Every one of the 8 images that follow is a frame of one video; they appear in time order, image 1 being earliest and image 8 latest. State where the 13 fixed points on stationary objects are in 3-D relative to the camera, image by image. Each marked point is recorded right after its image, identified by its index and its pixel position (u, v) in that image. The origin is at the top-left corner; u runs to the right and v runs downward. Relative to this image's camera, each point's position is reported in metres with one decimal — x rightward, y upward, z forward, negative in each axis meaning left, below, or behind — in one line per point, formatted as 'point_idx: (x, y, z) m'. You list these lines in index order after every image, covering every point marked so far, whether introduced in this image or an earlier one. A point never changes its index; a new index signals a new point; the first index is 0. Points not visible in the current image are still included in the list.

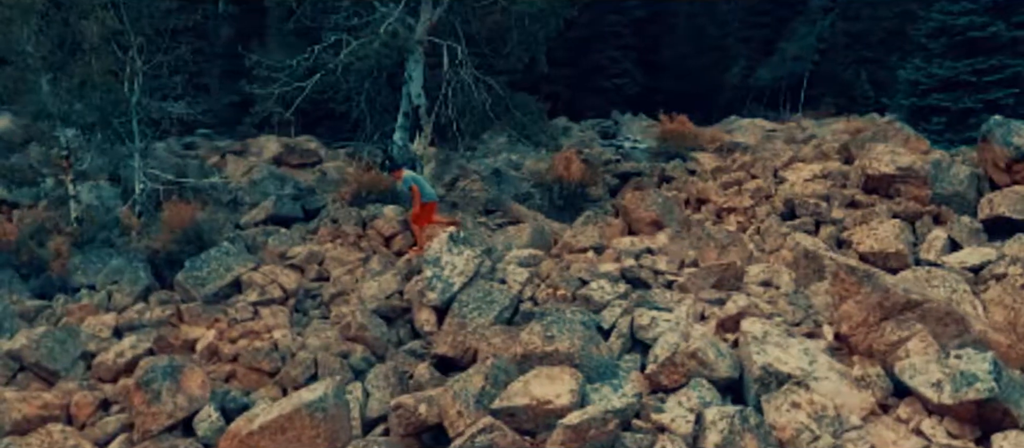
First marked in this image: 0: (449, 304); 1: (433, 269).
0: (-0.6, -0.7, +9.2) m
1: (-0.7, -0.4, +9.4) m
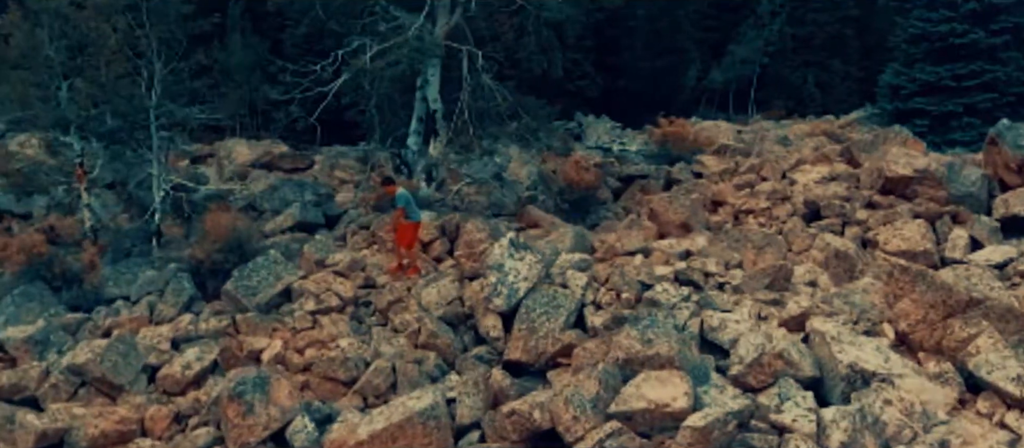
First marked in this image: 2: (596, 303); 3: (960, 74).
0: (0.0, -0.8, +9.3) m
1: (-0.1, -0.5, +9.5) m
2: (+0.8, -0.8, +9.5) m
3: (+7.8, +2.6, +17.3) m
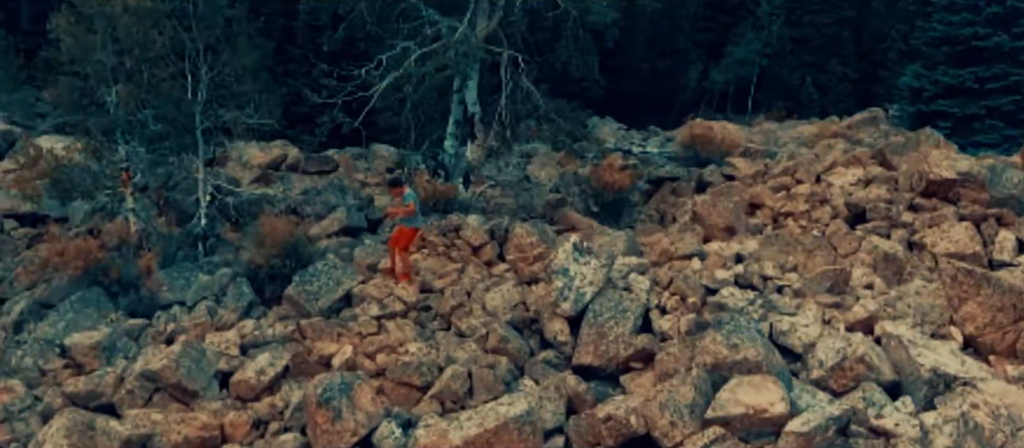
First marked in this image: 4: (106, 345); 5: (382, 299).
0: (+0.7, -0.8, +9.3) m
1: (+0.5, -0.5, +9.5) m
2: (+1.4, -0.8, +9.5) m
3: (+8.3, +2.6, +17.4) m
4: (-3.8, -1.1, +9.3) m
5: (-1.3, -0.7, +9.9) m
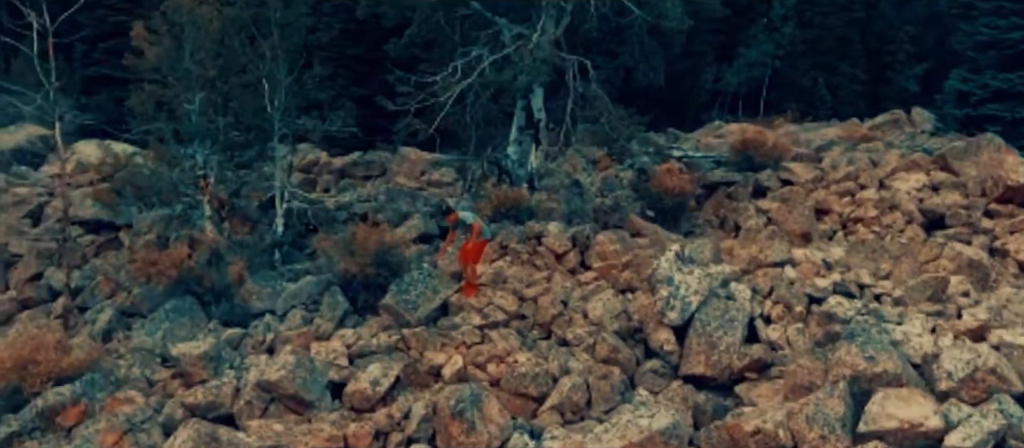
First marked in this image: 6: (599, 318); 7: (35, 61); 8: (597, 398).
0: (+1.7, -0.9, +9.2) m
1: (+1.5, -0.6, +9.4) m
2: (+2.4, -0.9, +9.4) m
3: (+9.3, +2.5, +17.3) m
4: (-2.8, -1.2, +9.3) m
5: (-0.3, -0.8, +9.9) m
6: (+0.8, -0.9, +9.6) m
7: (-5.0, +1.7, +10.4) m
8: (+0.7, -1.5, +8.3) m
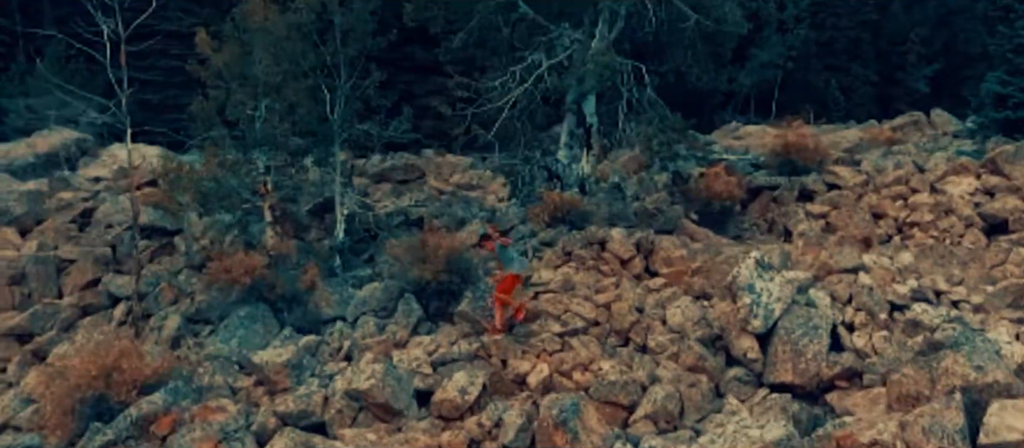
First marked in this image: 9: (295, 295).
0: (+2.4, -1.0, +9.2) m
1: (+2.3, -0.7, +9.4) m
2: (+3.2, -0.9, +9.4) m
3: (+10.1, +2.4, +17.2) m
4: (-2.0, -1.3, +9.3) m
5: (+0.5, -0.9, +9.8) m
6: (+1.6, -1.0, +9.5) m
7: (-4.2, +1.6, +10.4) m
8: (+1.5, -1.5, +8.3) m
9: (-2.4, -0.8, +10.8) m
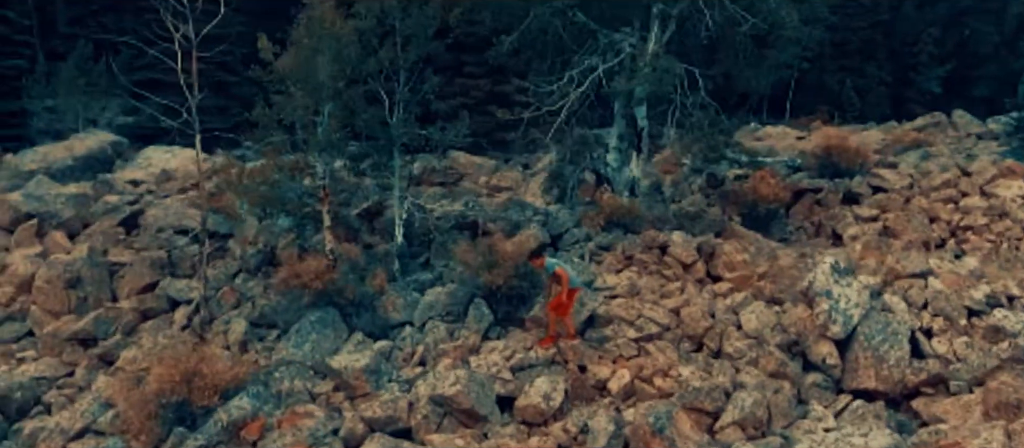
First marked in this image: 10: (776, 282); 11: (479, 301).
0: (+3.1, -1.0, +9.1) m
1: (+3.0, -0.7, +9.3) m
2: (+3.9, -1.0, +9.3) m
3: (+10.9, +2.4, +17.1) m
4: (-1.3, -1.4, +9.3) m
5: (+1.2, -0.9, +9.8) m
6: (+2.3, -1.0, +9.5) m
7: (-3.5, +1.6, +10.5) m
8: (+2.2, -1.6, +8.3) m
9: (-1.6, -0.8, +10.8) m
10: (+2.6, -0.6, +10.0) m
11: (-0.4, -0.8, +10.5) m
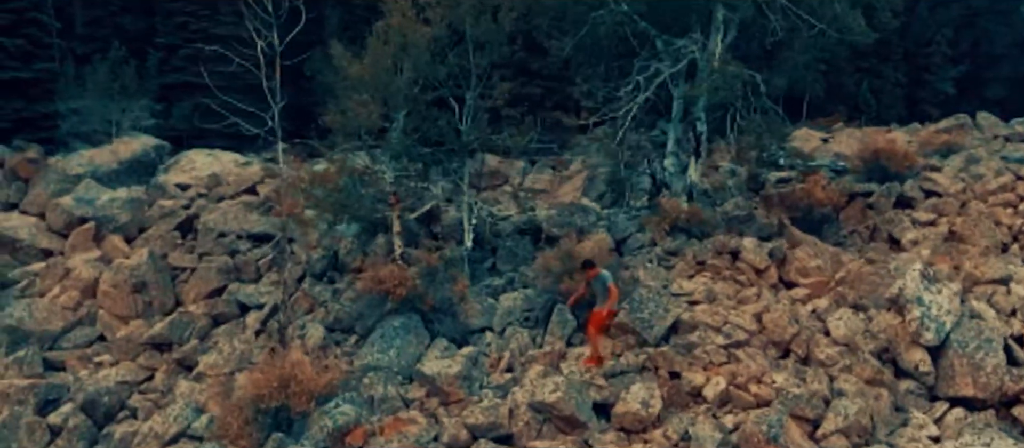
0: (+4.0, -1.1, +9.1) m
1: (+3.8, -0.8, +9.3) m
2: (+4.8, -1.1, +9.3) m
3: (+11.9, +2.3, +17.0) m
4: (-0.5, -1.4, +9.3) m
5: (+2.0, -1.0, +9.8) m
6: (+3.2, -1.1, +9.5) m
7: (-2.6, +1.5, +10.5) m
8: (+3.0, -1.6, +8.3) m
9: (-0.8, -0.9, +10.9) m
10: (+3.5, -0.6, +10.0) m
11: (+0.5, -0.9, +10.5) m
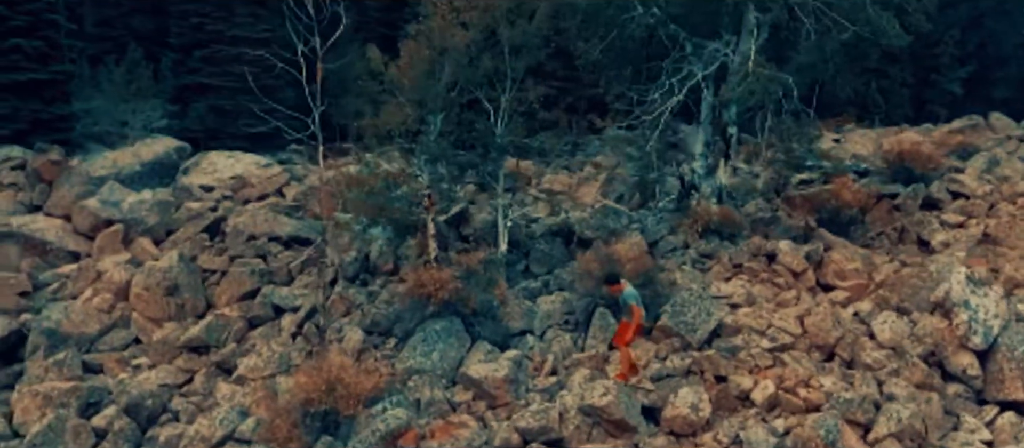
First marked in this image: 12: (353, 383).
0: (+4.4, -1.1, +9.1) m
1: (+4.3, -0.8, +9.3) m
2: (+5.2, -1.1, +9.3) m
3: (+12.3, +2.3, +17.0) m
4: (0.0, -1.4, +9.3) m
5: (+2.5, -1.0, +9.8) m
6: (+3.6, -1.1, +9.4) m
7: (-2.2, +1.5, +10.5) m
8: (+3.5, -1.7, +8.2) m
9: (-0.3, -0.9, +10.9) m
10: (+3.9, -0.7, +10.0) m
11: (+0.9, -0.9, +10.5) m
12: (-1.5, -1.5, +9.3) m
